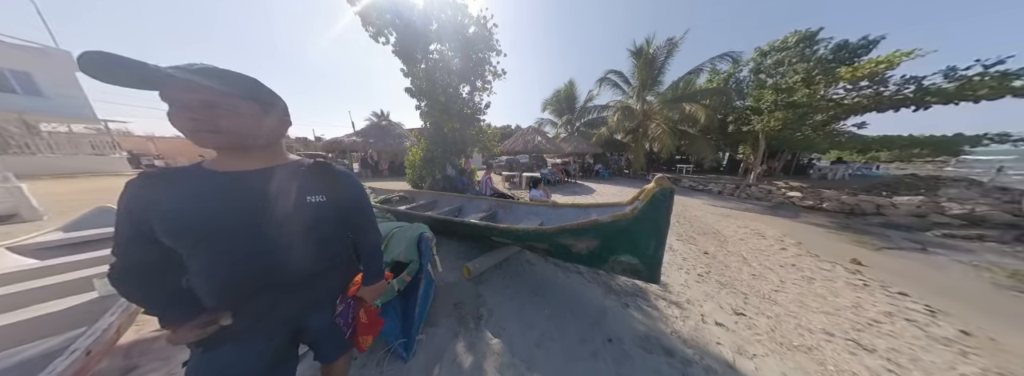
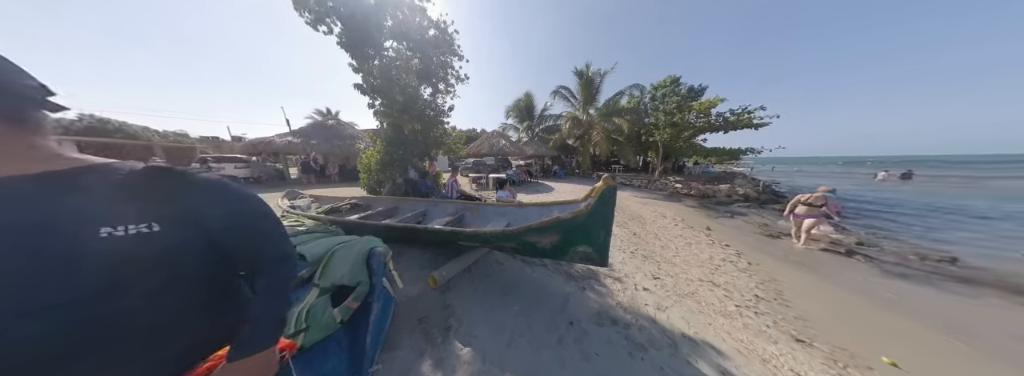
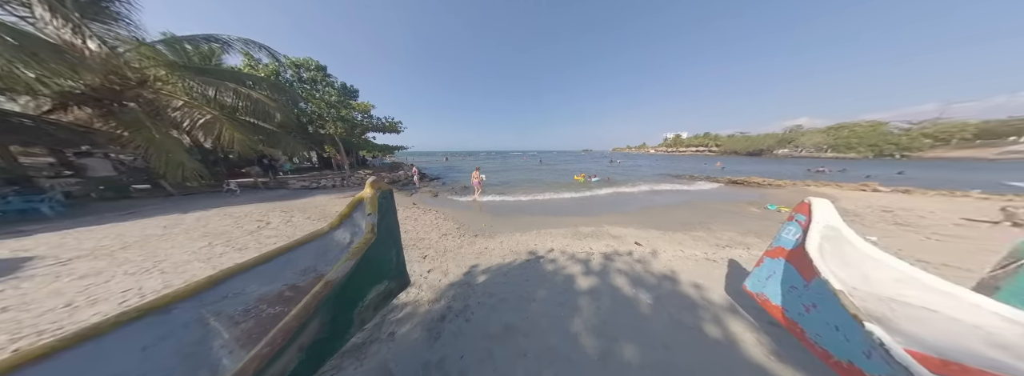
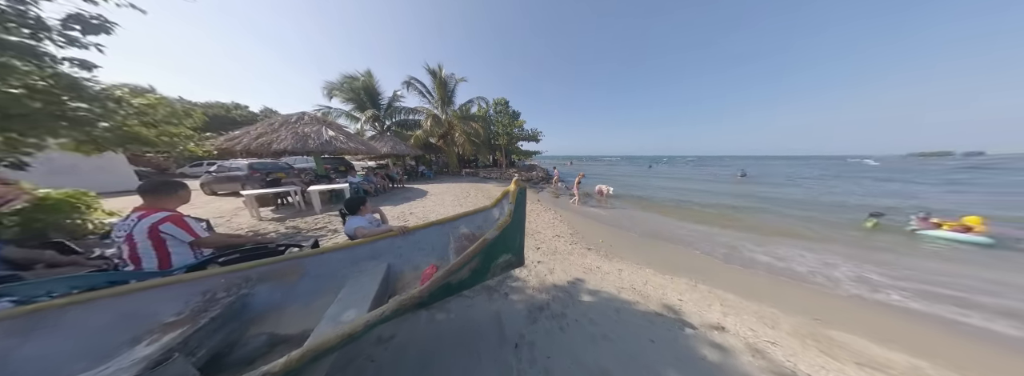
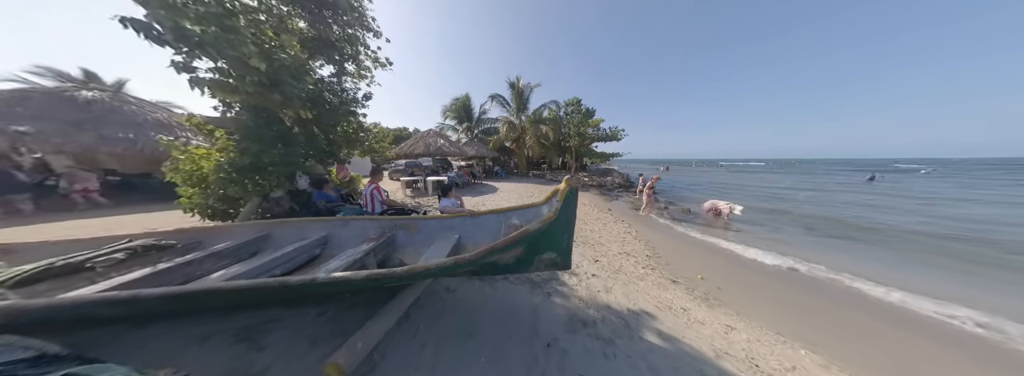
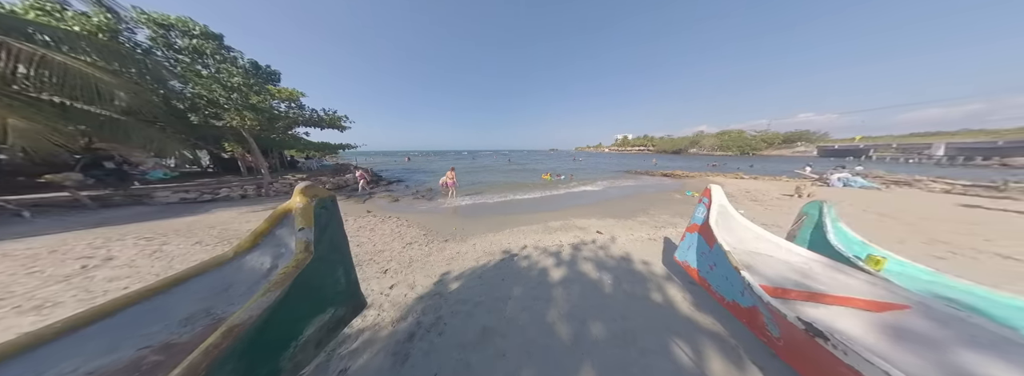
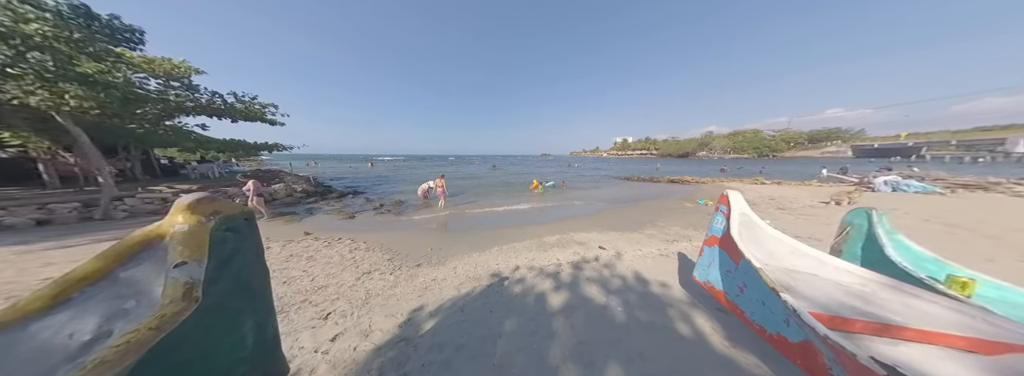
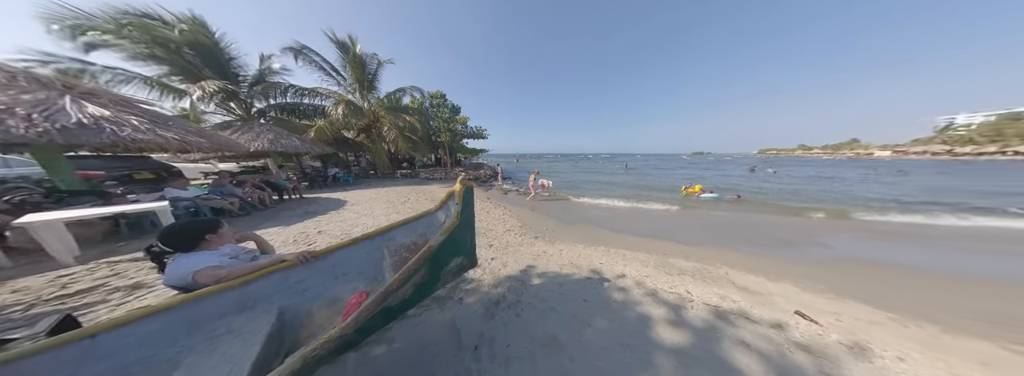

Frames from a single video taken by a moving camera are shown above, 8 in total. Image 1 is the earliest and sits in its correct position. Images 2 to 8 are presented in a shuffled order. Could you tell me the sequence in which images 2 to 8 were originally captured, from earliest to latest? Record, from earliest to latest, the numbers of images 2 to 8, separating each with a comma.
2, 5, 4, 8, 3, 6, 7
